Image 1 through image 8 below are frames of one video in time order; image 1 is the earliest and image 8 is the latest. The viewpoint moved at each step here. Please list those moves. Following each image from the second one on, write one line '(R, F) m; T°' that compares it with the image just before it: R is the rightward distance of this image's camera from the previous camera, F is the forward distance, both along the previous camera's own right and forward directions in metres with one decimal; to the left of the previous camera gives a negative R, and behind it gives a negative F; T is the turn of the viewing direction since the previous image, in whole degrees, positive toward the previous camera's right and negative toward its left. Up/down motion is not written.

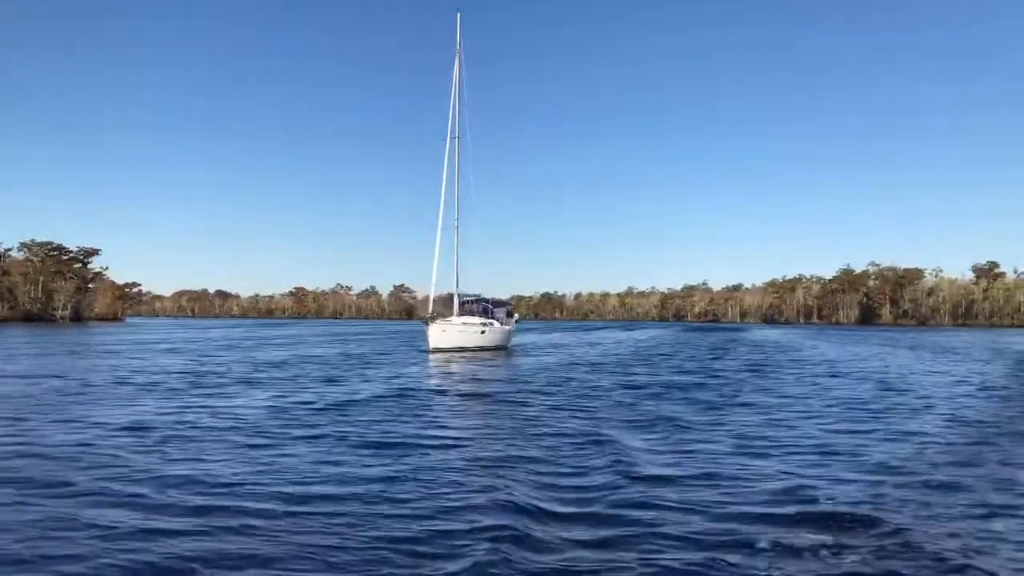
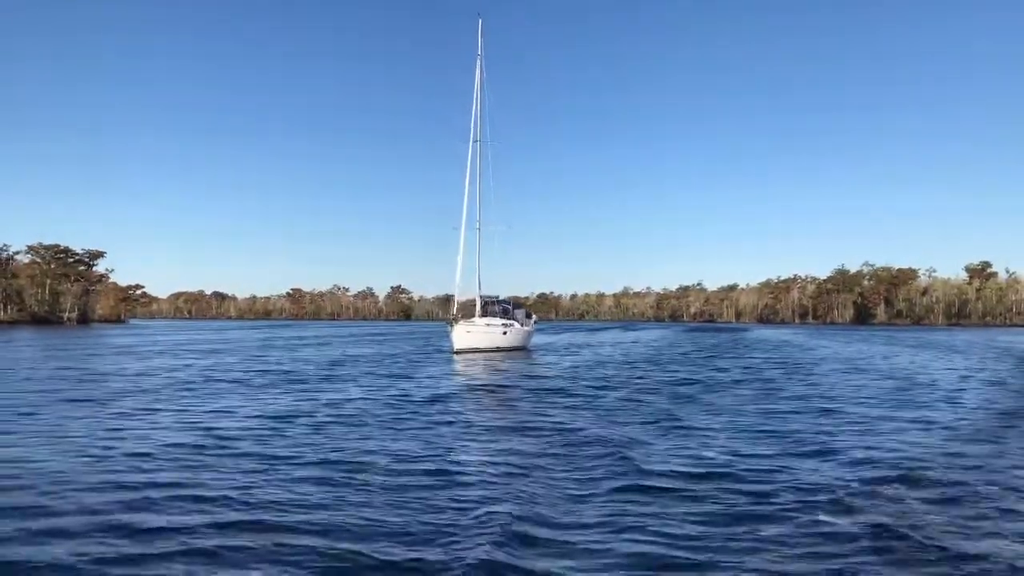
(-1.9, -1.9) m; +1°
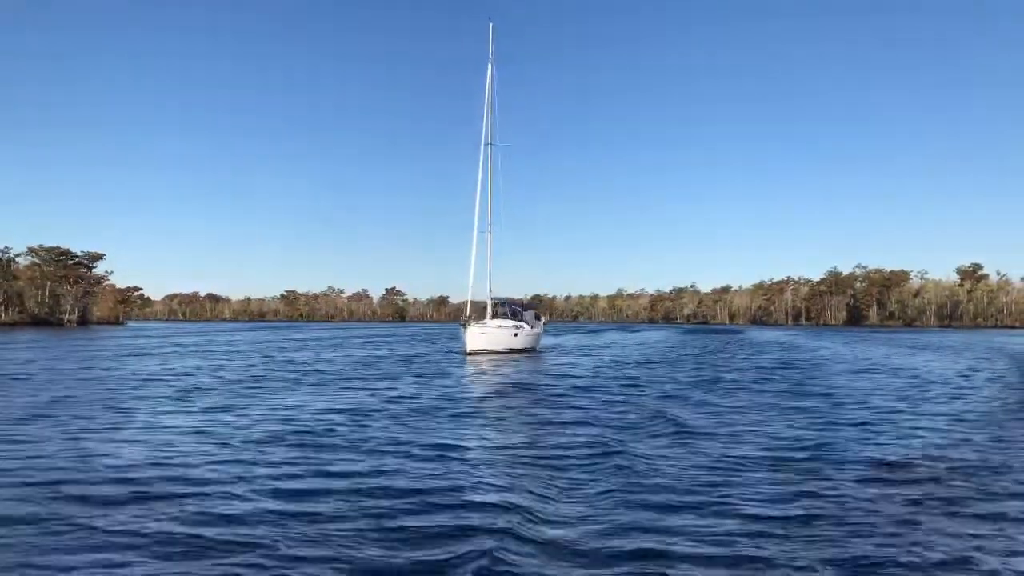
(-1.3, -1.2) m; +1°
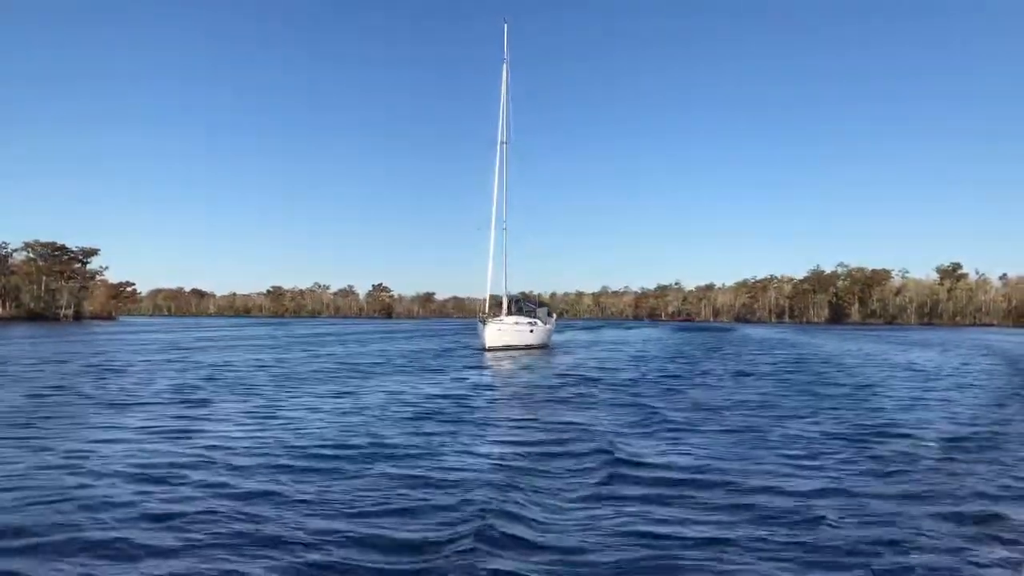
(-2.5, -2.3) m; +1°
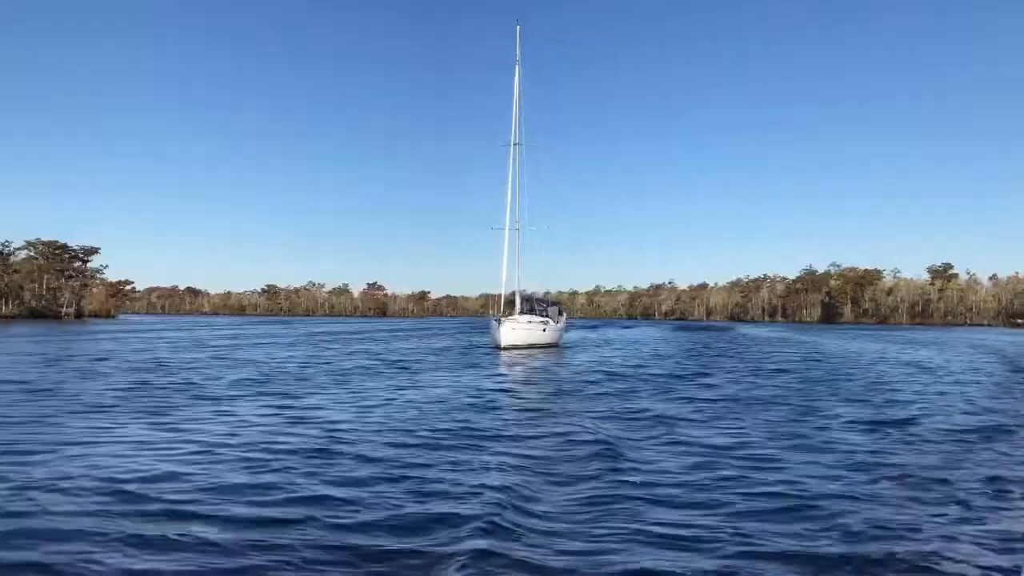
(-1.7, -1.6) m; +1°
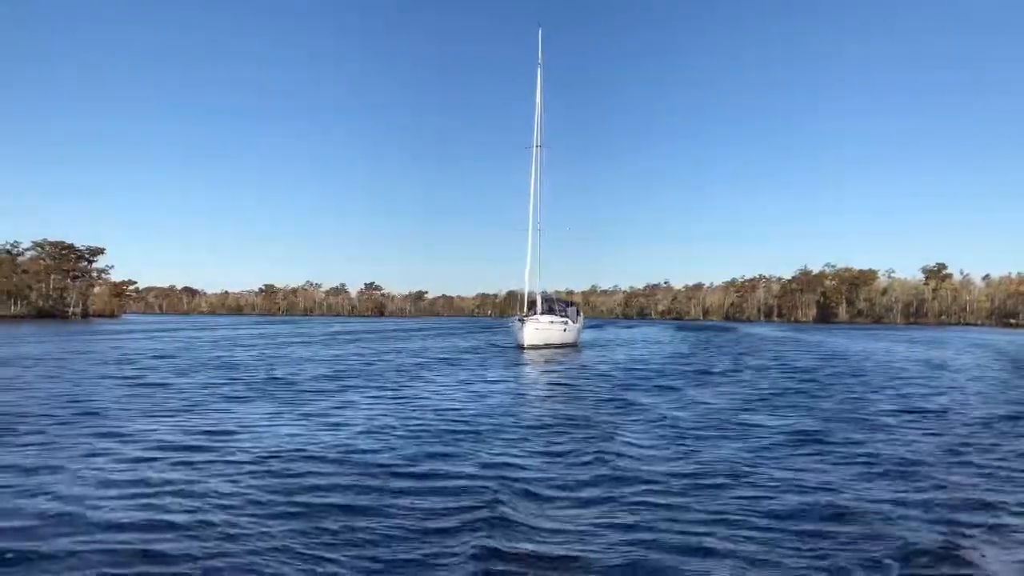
(-2.2, -2.1) m; +1°
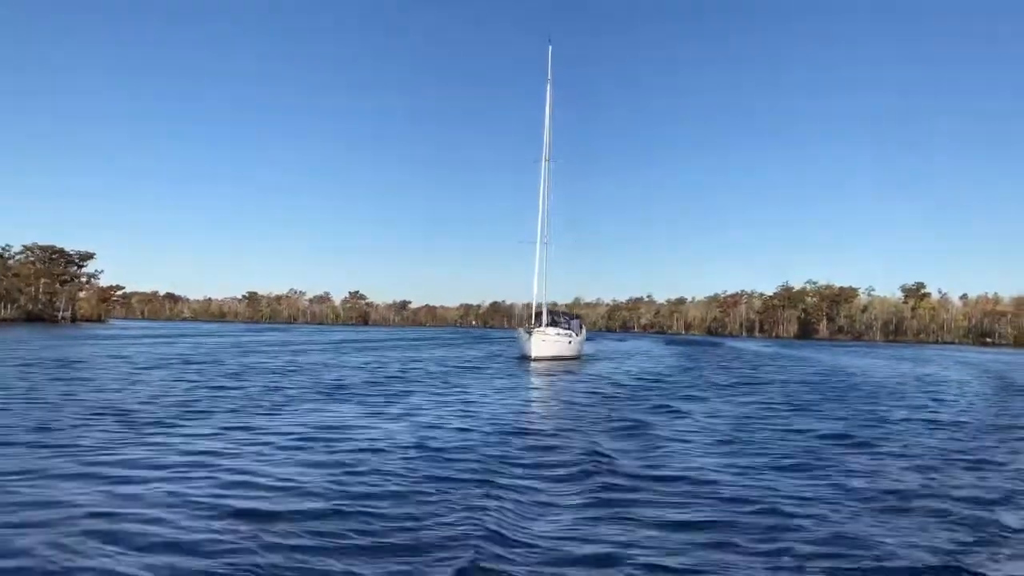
(-2.1, -1.9) m; +1°
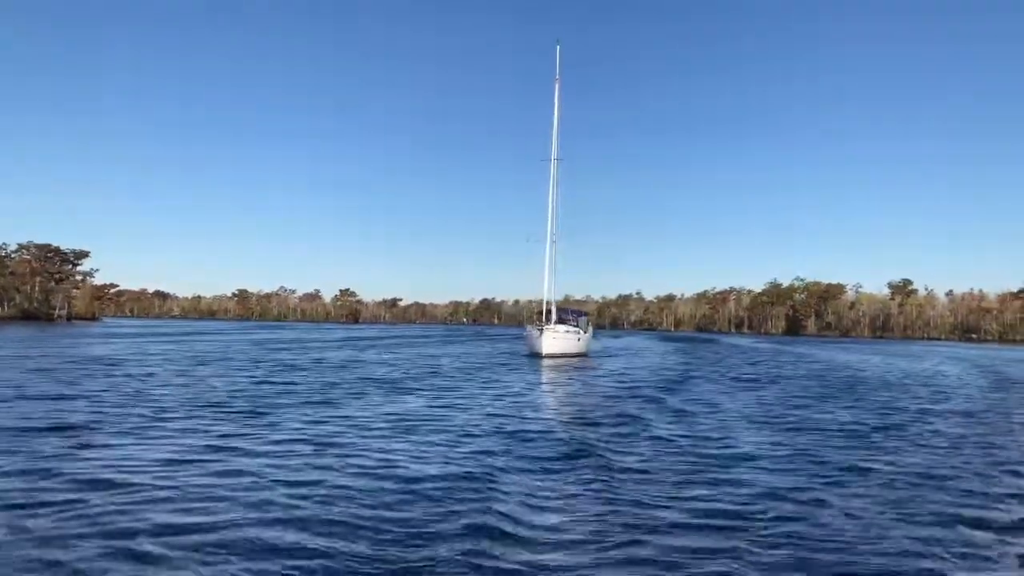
(-2.0, -1.6) m; +1°
